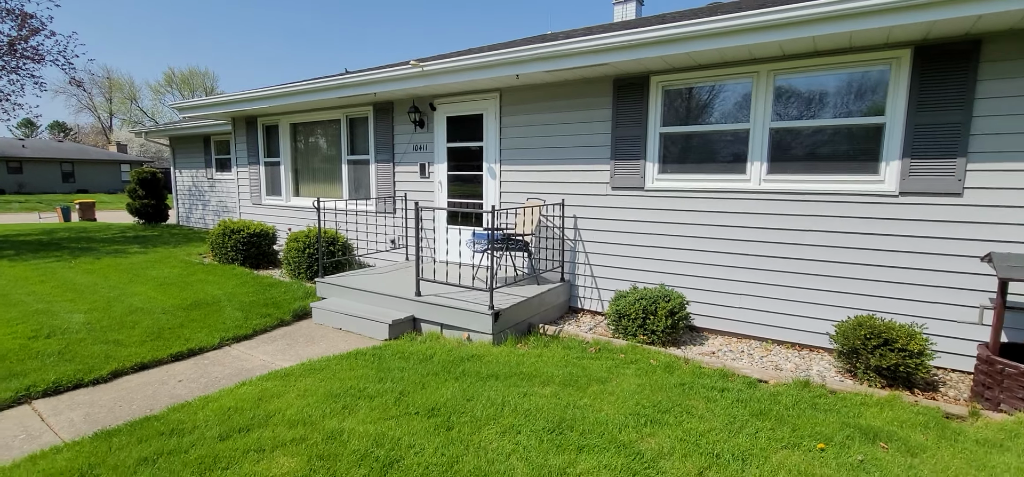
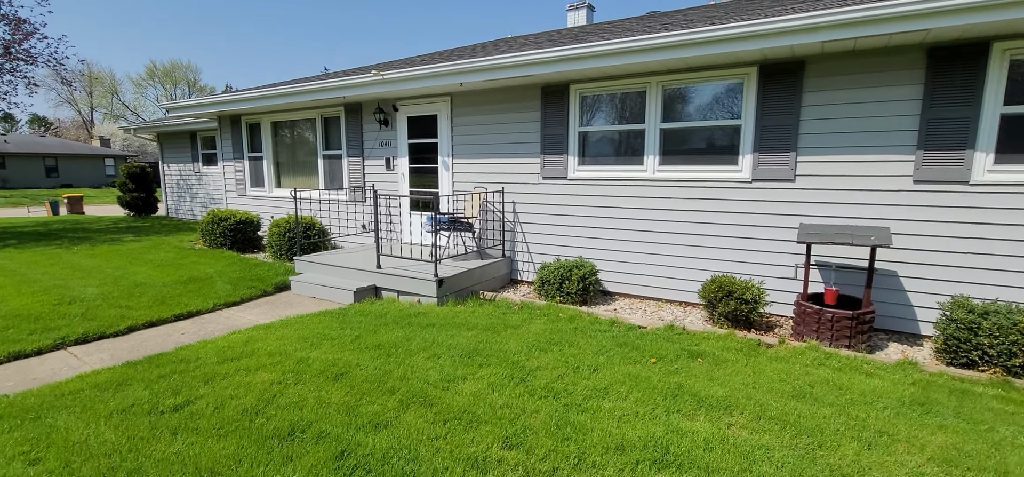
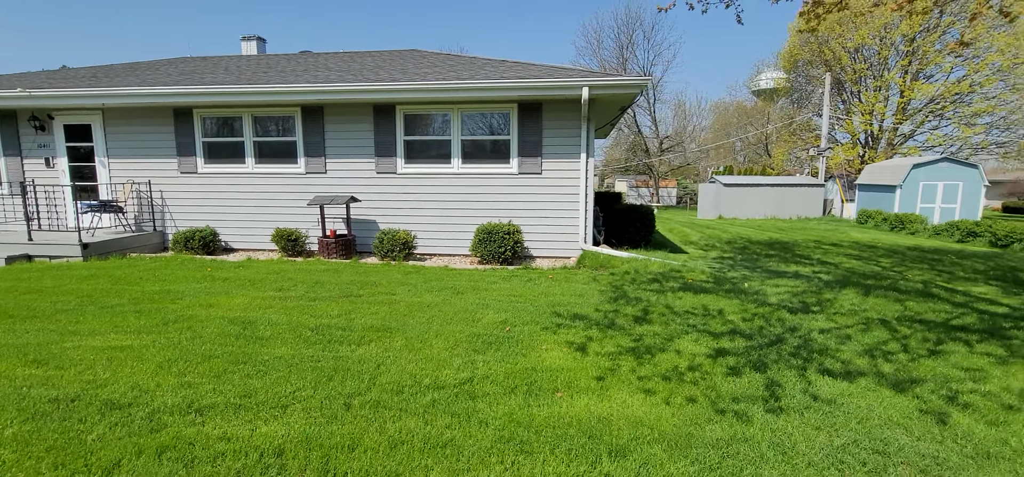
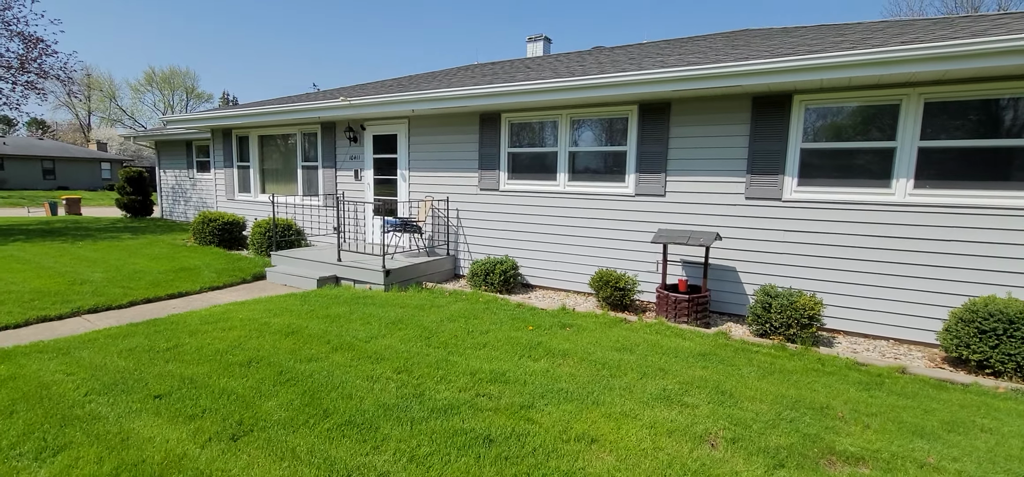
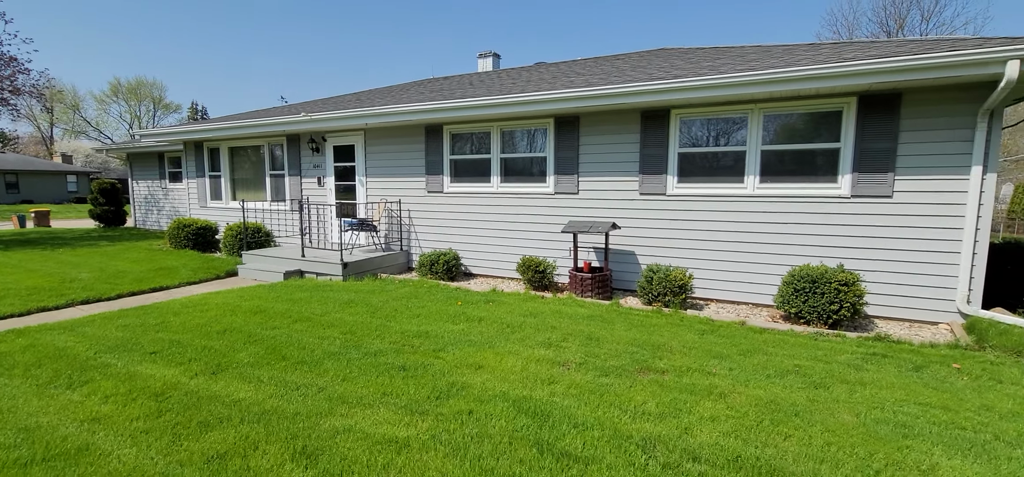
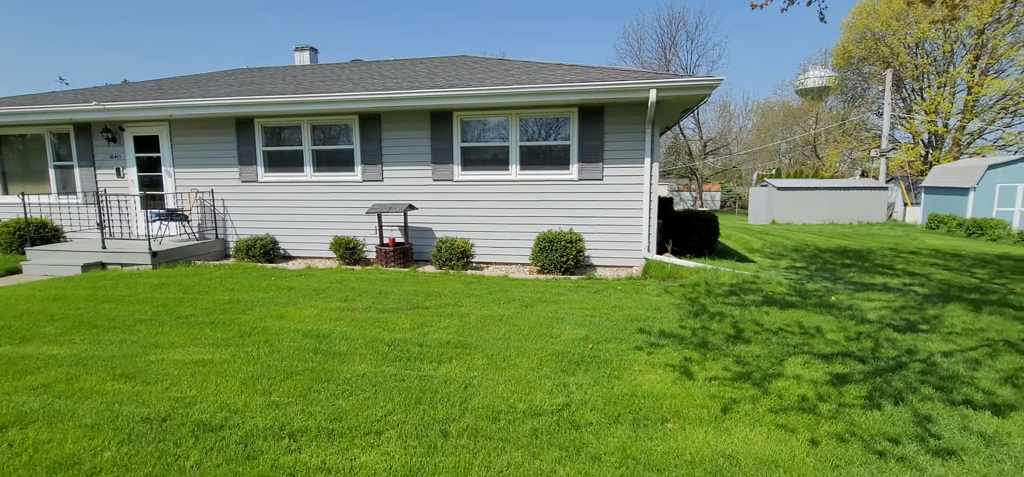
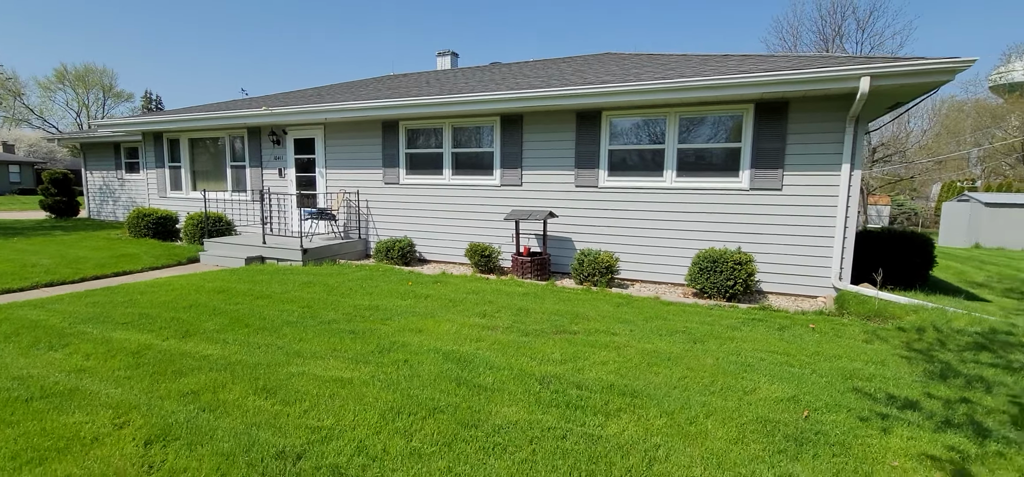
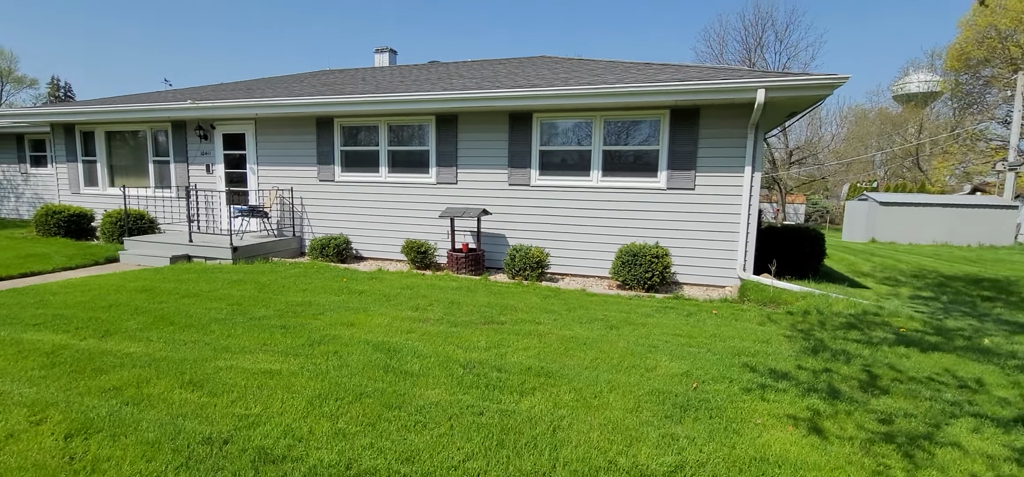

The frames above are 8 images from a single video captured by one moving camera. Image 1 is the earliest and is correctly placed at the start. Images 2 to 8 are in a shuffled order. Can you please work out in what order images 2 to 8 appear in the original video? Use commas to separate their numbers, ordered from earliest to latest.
2, 4, 5, 7, 8, 6, 3
